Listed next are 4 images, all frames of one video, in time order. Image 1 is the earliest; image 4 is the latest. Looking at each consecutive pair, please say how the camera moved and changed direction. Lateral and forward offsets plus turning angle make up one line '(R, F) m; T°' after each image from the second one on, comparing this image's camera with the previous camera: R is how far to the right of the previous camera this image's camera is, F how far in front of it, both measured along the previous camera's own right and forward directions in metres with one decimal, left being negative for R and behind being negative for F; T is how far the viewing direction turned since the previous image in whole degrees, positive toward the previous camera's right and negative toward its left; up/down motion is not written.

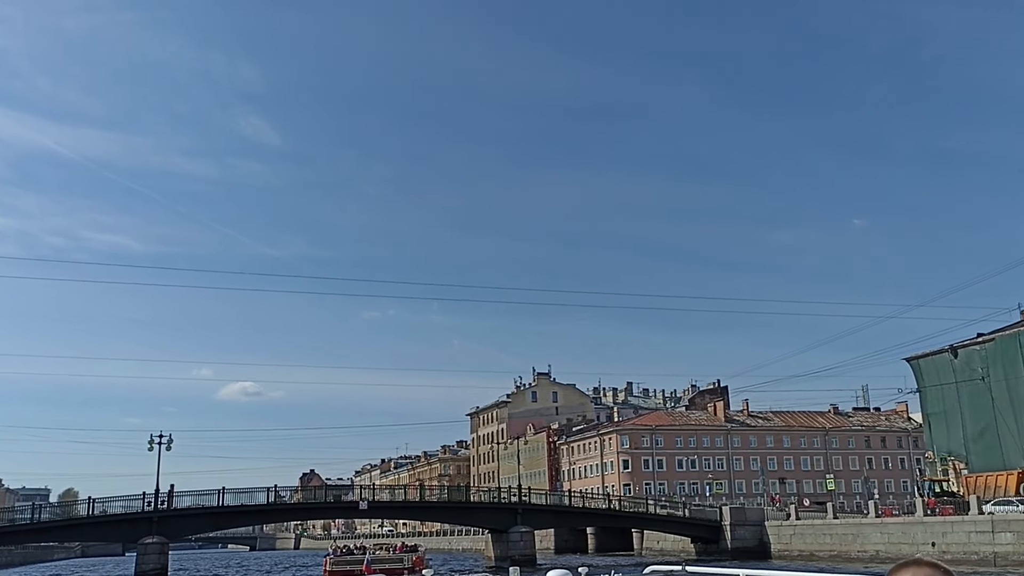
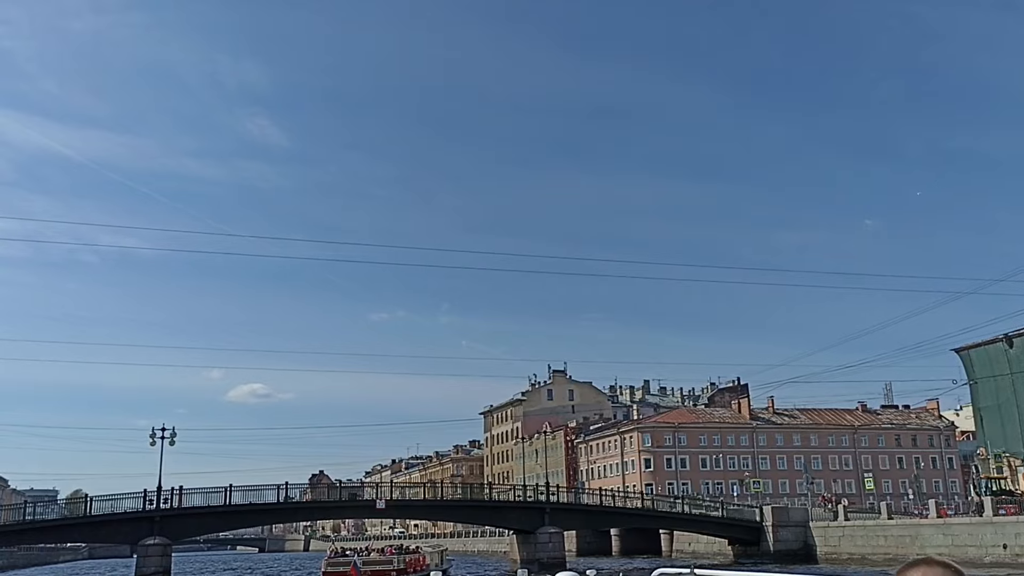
(-0.4, +1.5) m; -1°
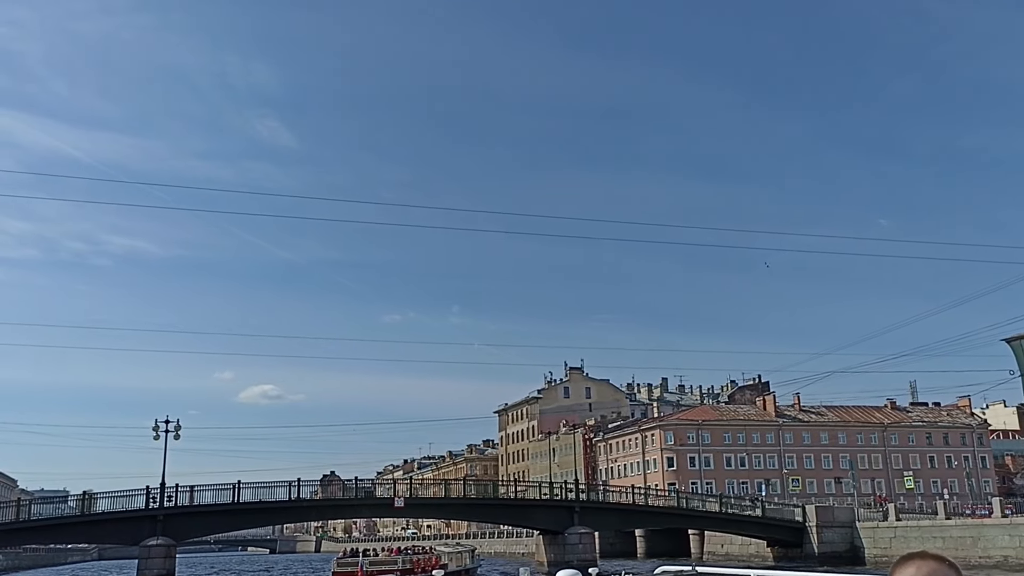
(-0.4, +1.3) m; -1°
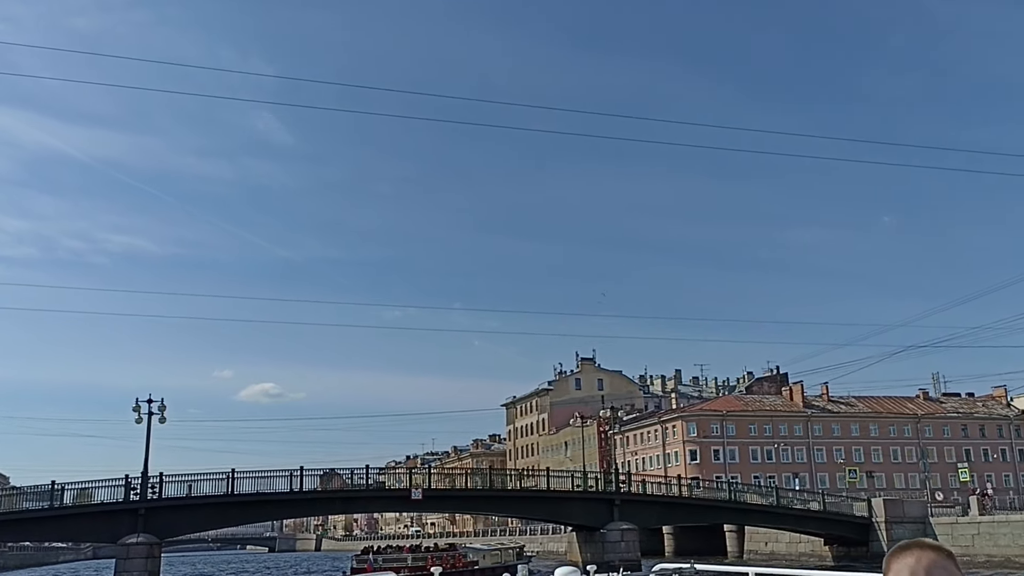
(-0.6, +2.3) m; 0°
